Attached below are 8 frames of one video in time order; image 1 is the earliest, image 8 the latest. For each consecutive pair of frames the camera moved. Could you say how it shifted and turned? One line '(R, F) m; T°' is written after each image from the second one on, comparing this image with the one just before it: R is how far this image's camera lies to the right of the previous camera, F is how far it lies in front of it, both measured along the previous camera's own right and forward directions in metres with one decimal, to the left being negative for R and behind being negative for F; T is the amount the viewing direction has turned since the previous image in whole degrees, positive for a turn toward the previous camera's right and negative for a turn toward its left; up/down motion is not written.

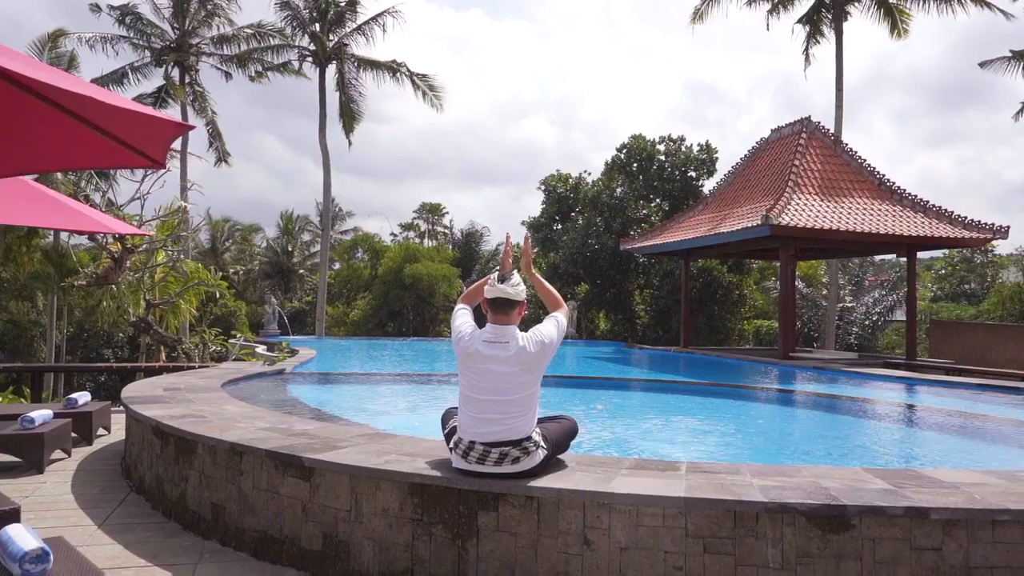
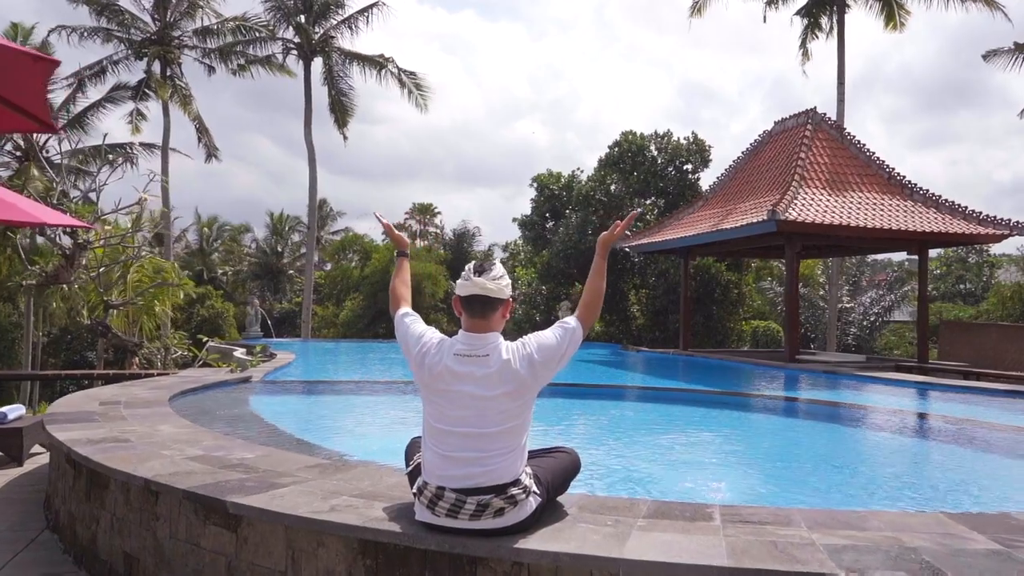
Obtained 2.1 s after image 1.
(0.0, +0.8) m; +1°
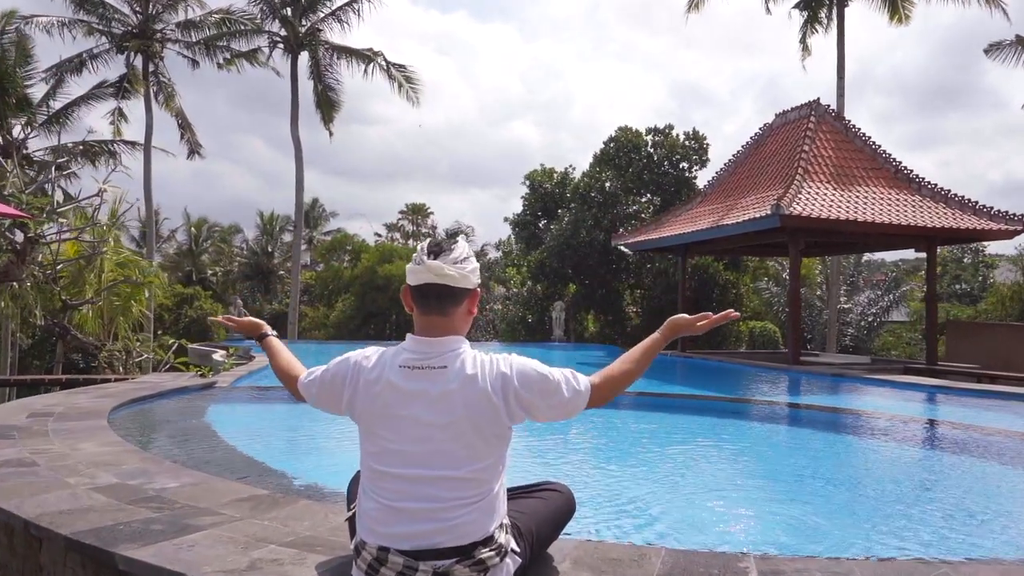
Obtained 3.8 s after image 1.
(+0.1, +0.6) m; 0°
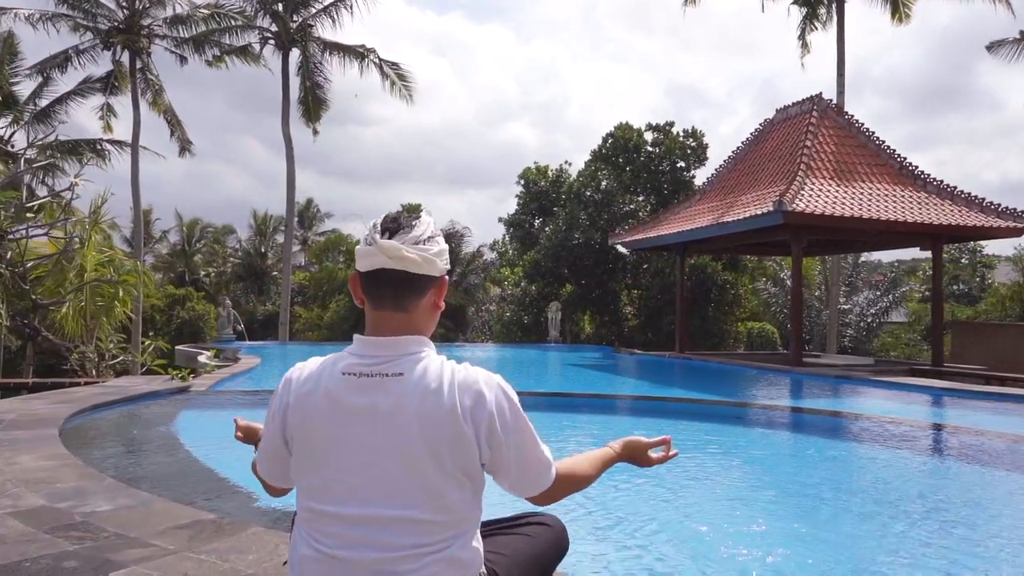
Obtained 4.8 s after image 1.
(0.0, +0.4) m; 0°
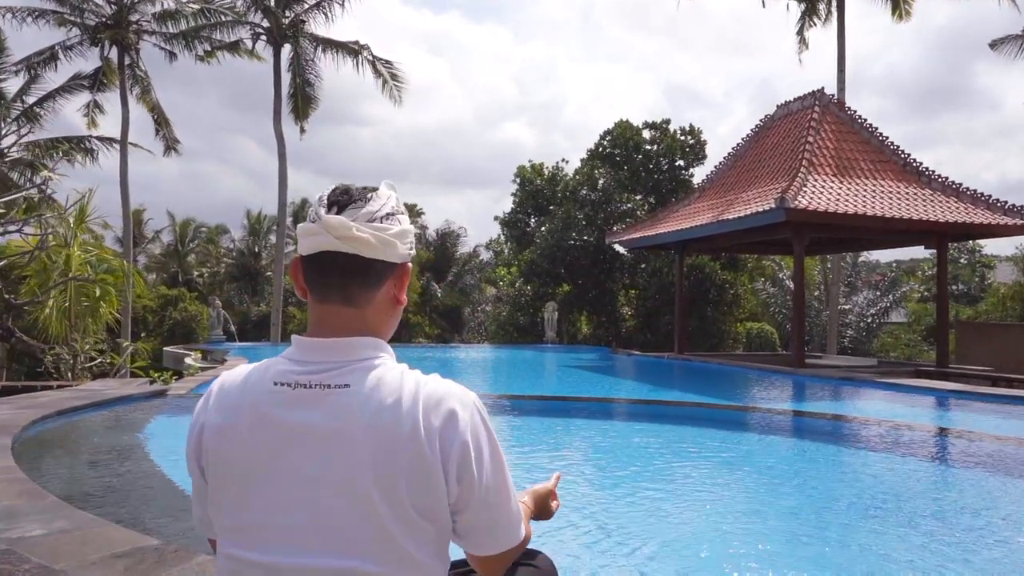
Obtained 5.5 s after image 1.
(0.0, +0.3) m; 0°
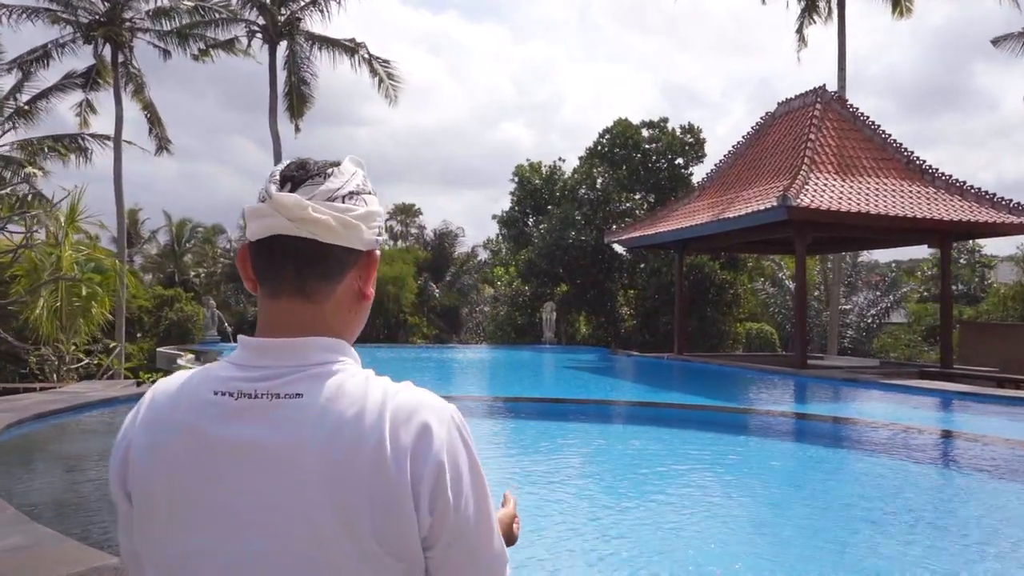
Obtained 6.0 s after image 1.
(0.0, +0.2) m; 0°
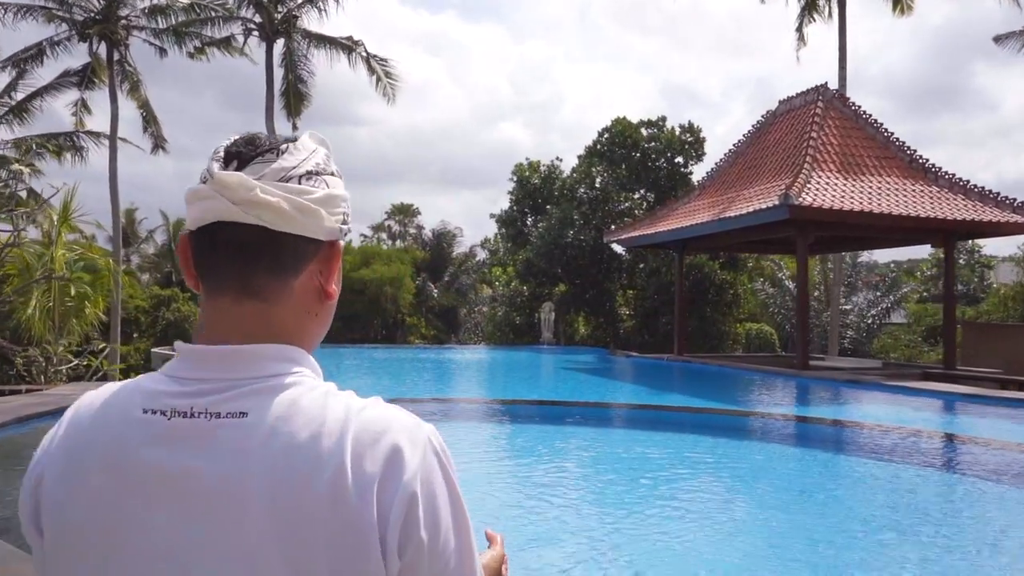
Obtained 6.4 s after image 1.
(0.0, +0.2) m; 0°
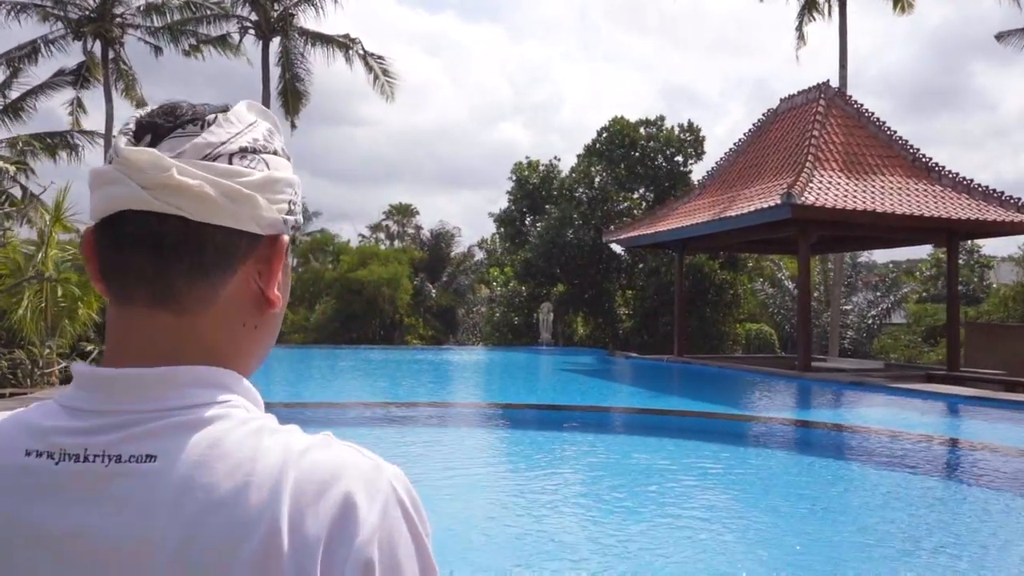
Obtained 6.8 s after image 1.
(0.0, +0.2) m; 0°
